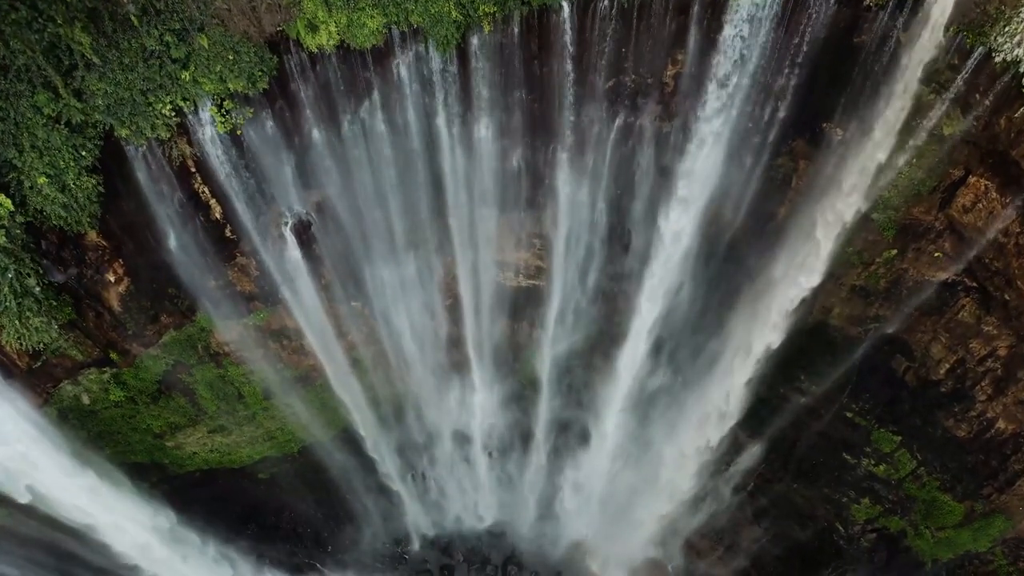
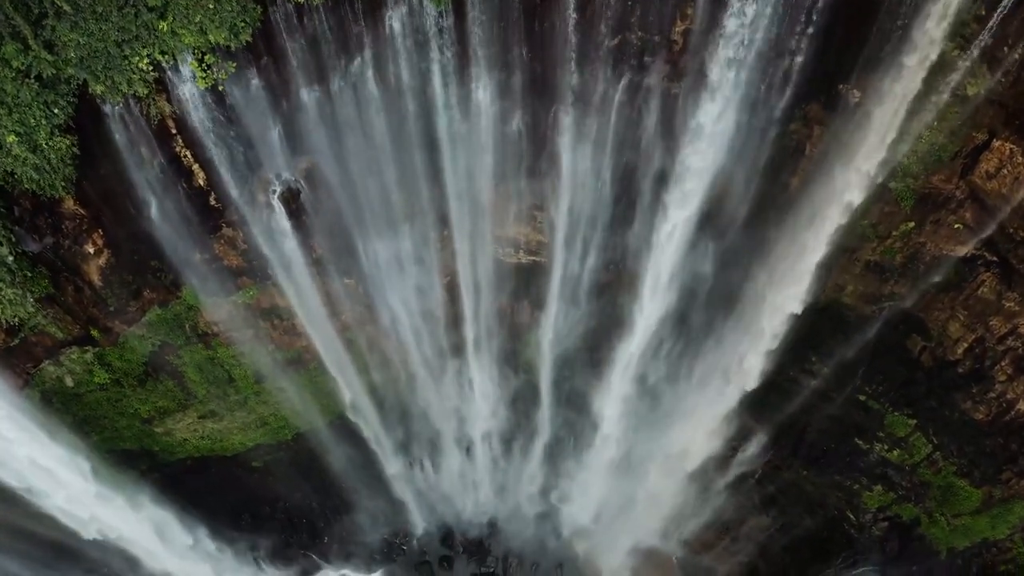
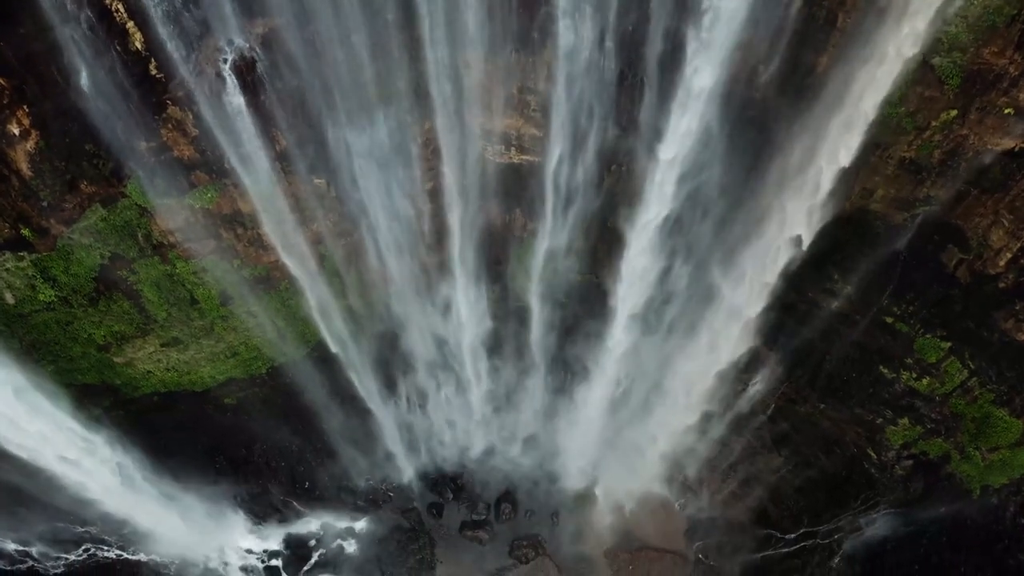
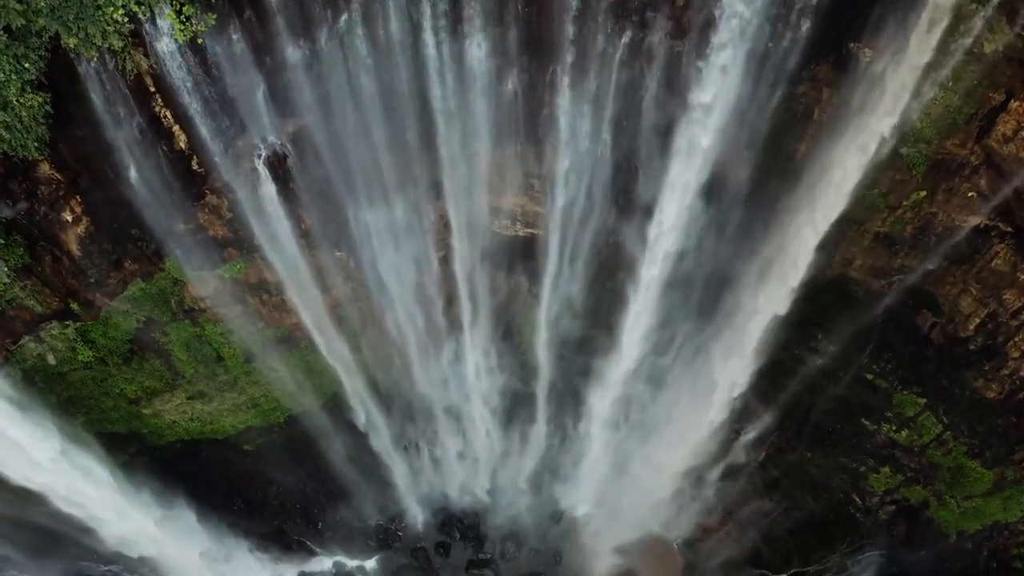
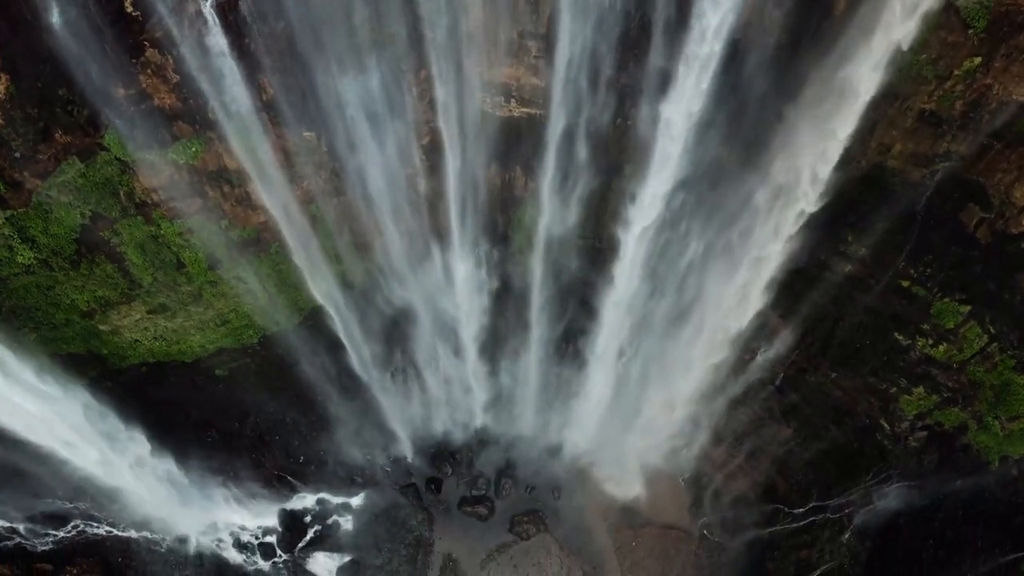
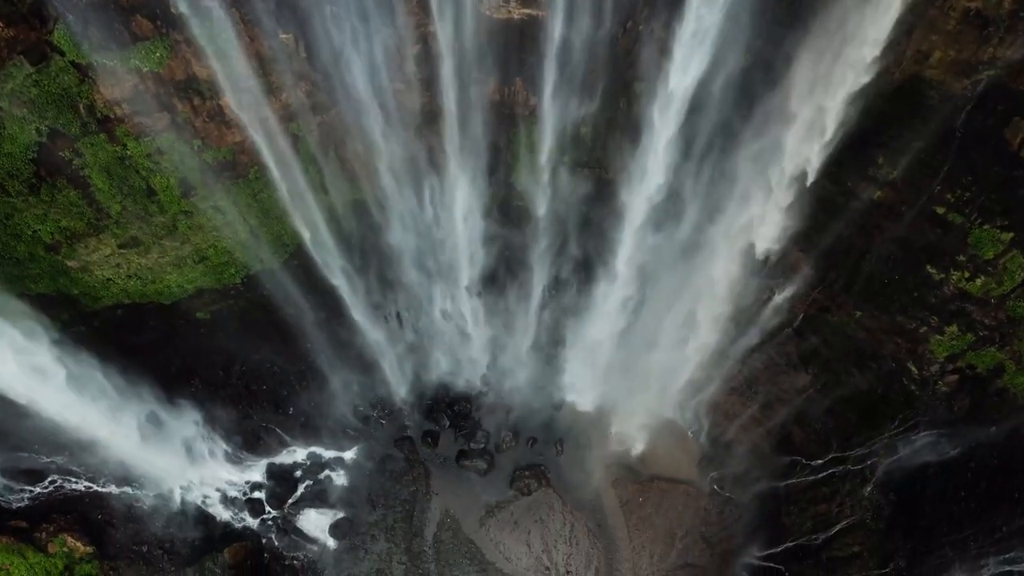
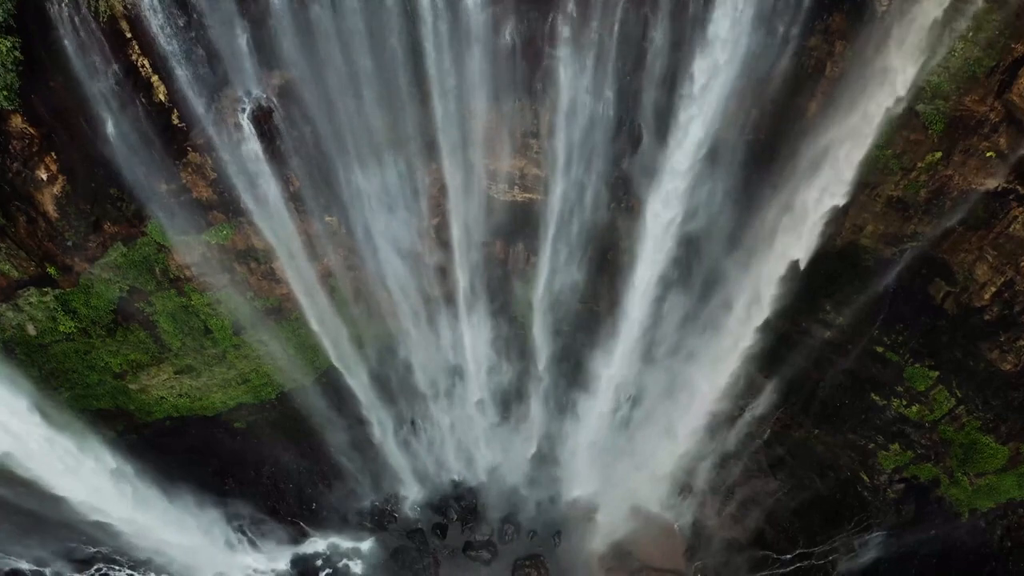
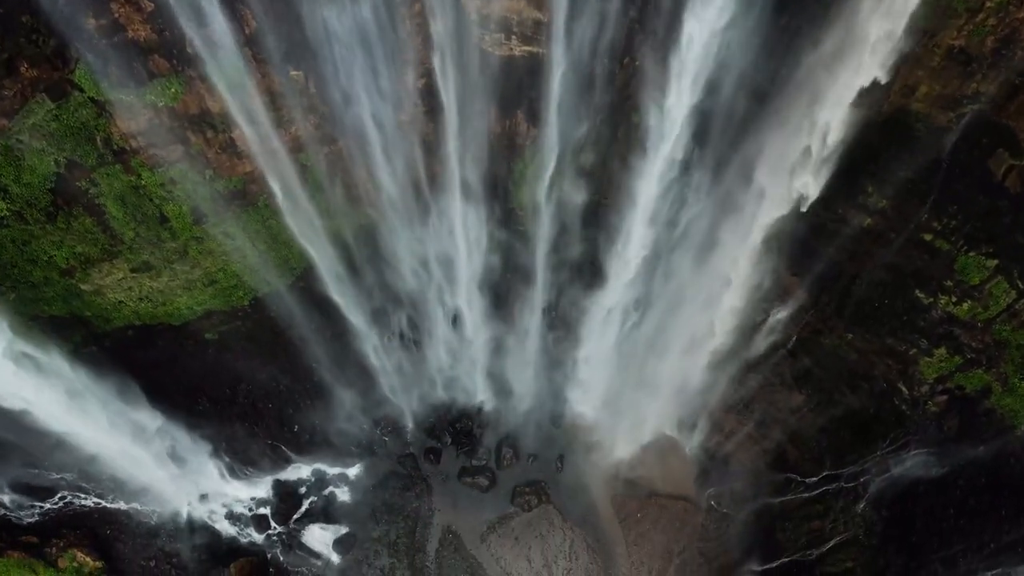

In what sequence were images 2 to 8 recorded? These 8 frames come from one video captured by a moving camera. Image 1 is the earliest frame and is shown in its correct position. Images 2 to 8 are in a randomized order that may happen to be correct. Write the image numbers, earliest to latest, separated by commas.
2, 4, 7, 3, 5, 8, 6
